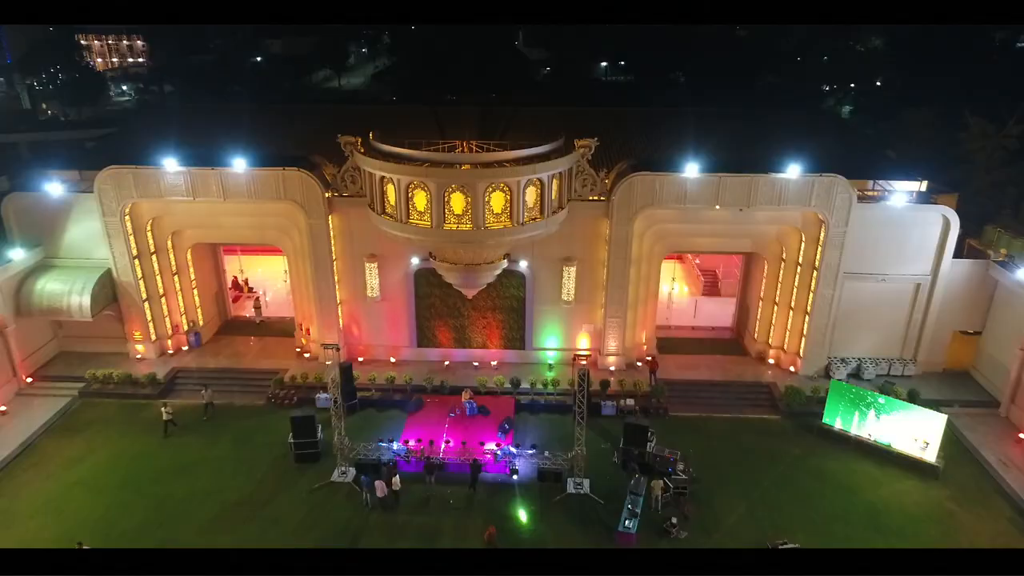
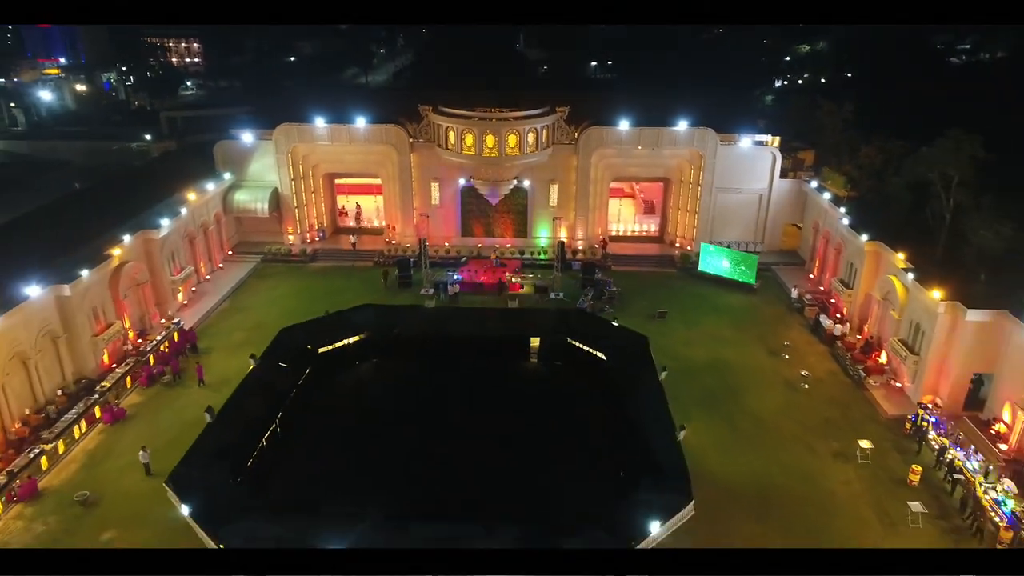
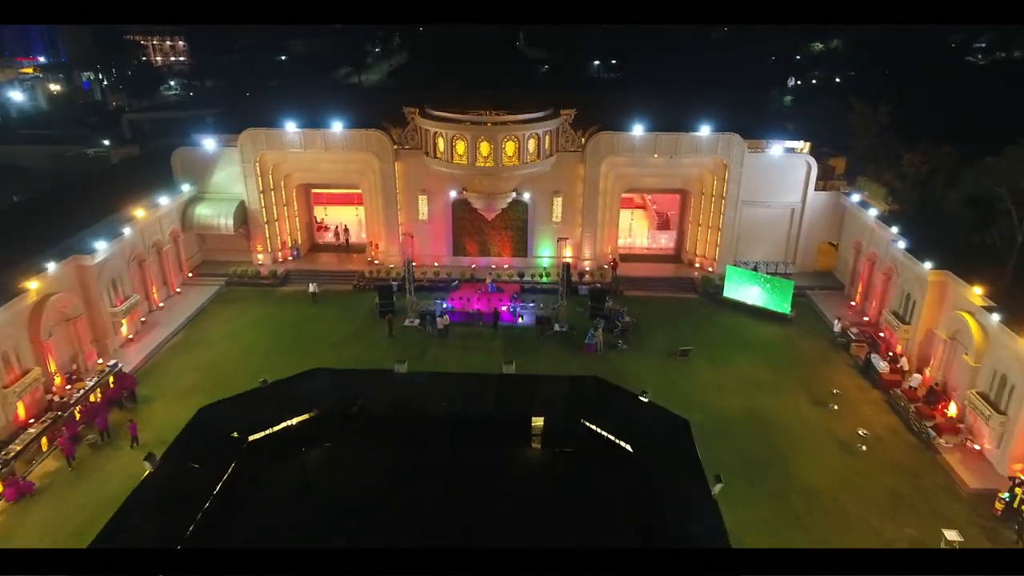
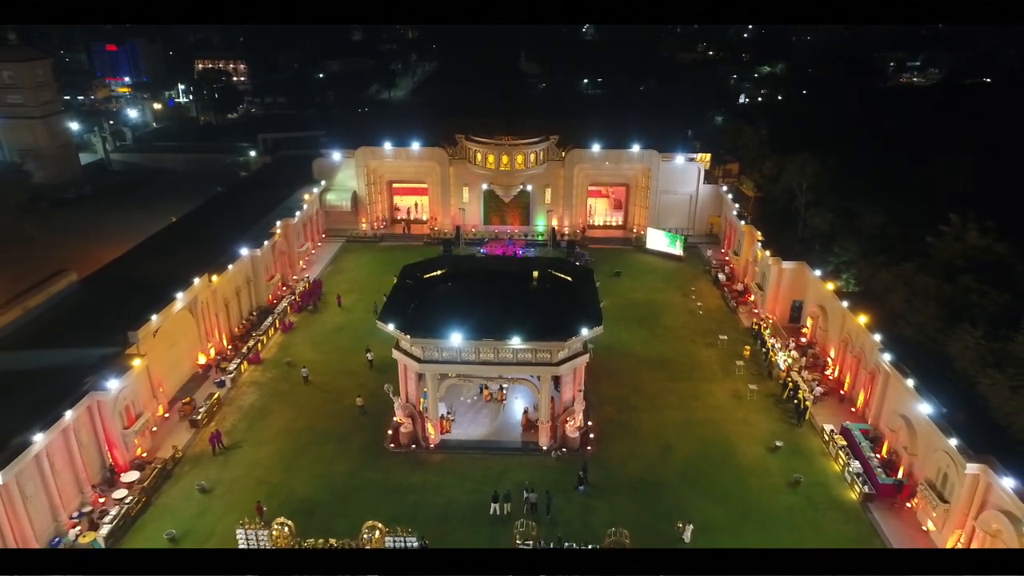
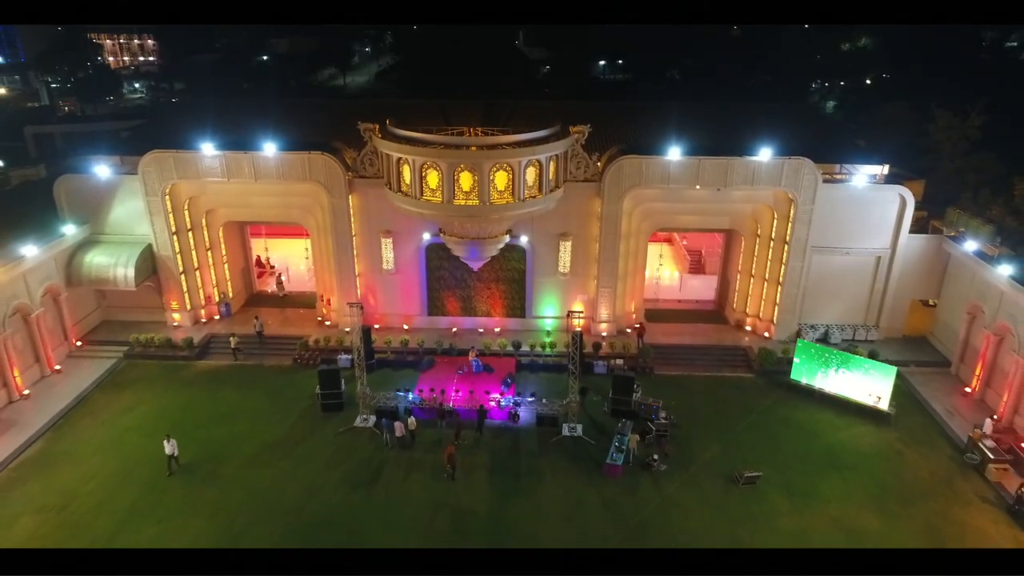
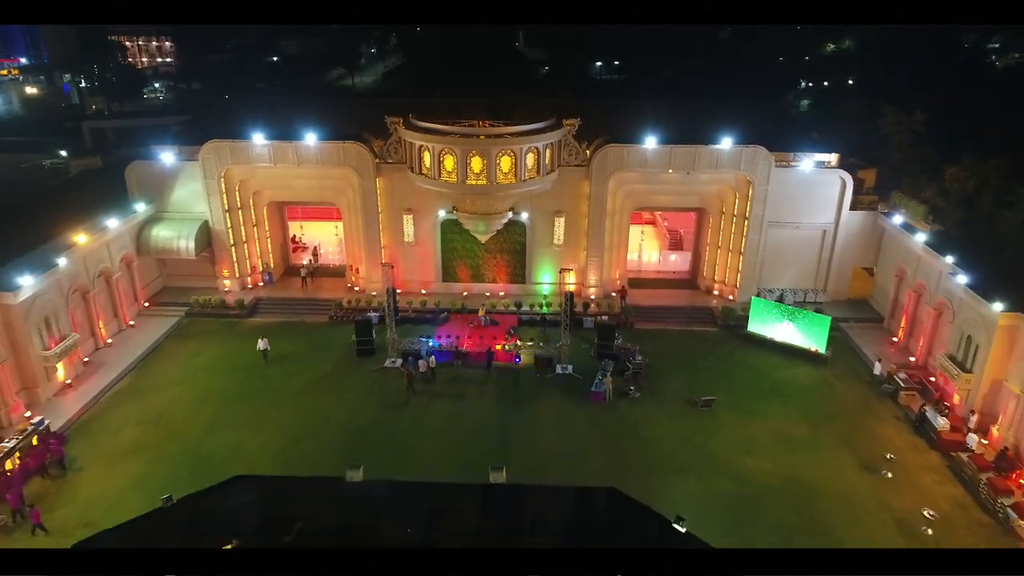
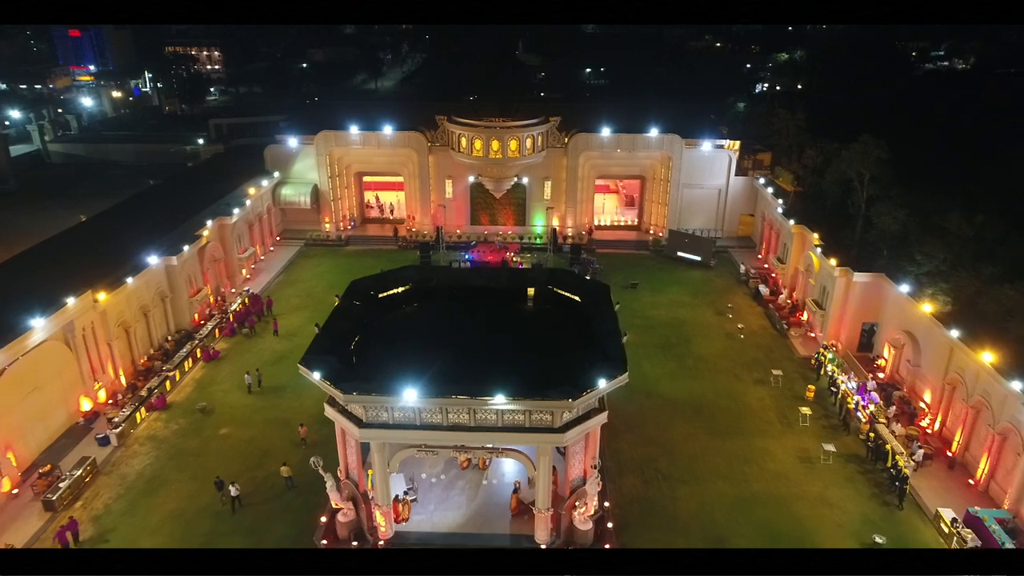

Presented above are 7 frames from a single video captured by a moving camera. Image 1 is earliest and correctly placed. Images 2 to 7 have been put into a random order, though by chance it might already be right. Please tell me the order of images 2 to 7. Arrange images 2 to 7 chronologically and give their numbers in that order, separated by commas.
5, 6, 3, 2, 7, 4
